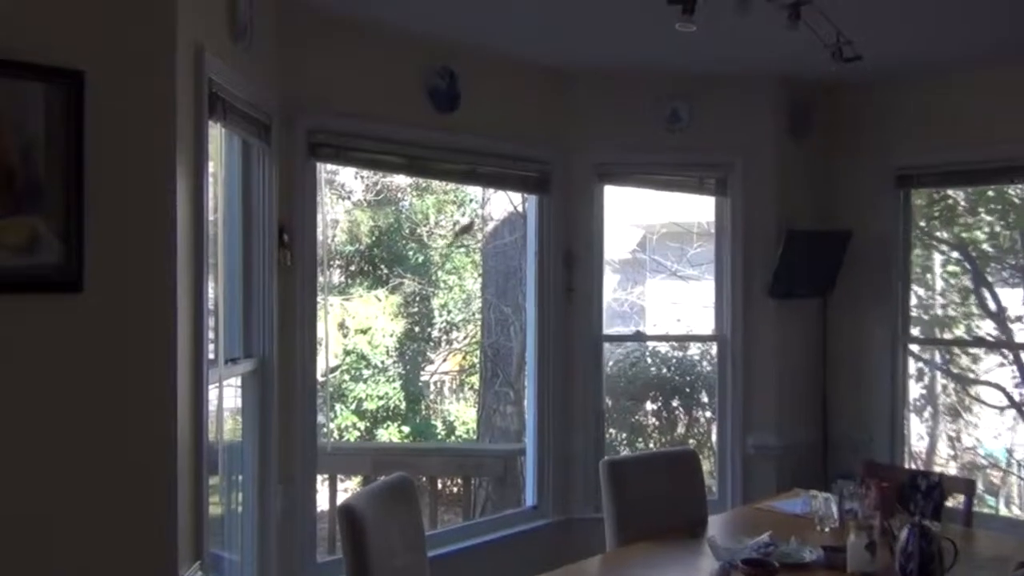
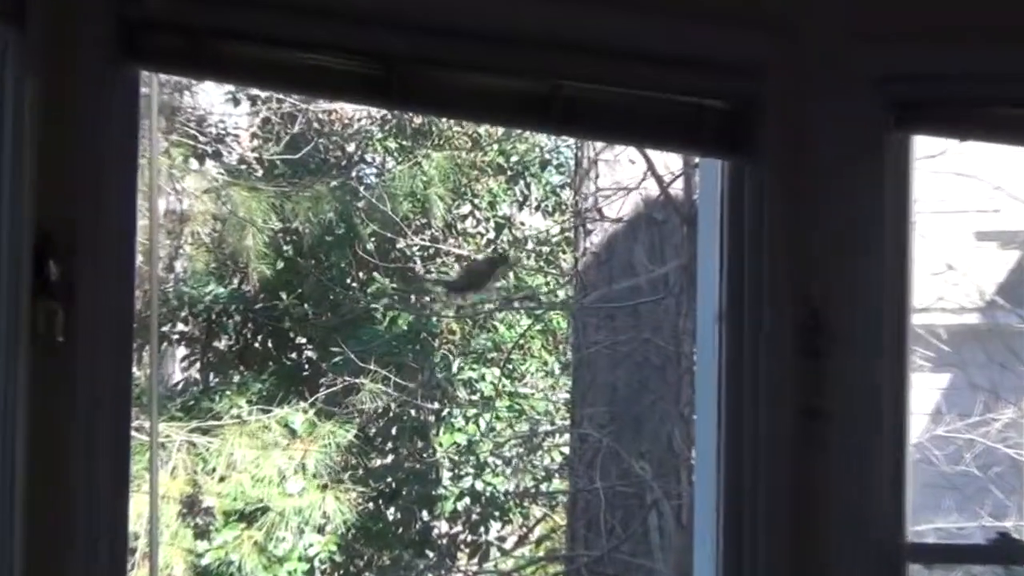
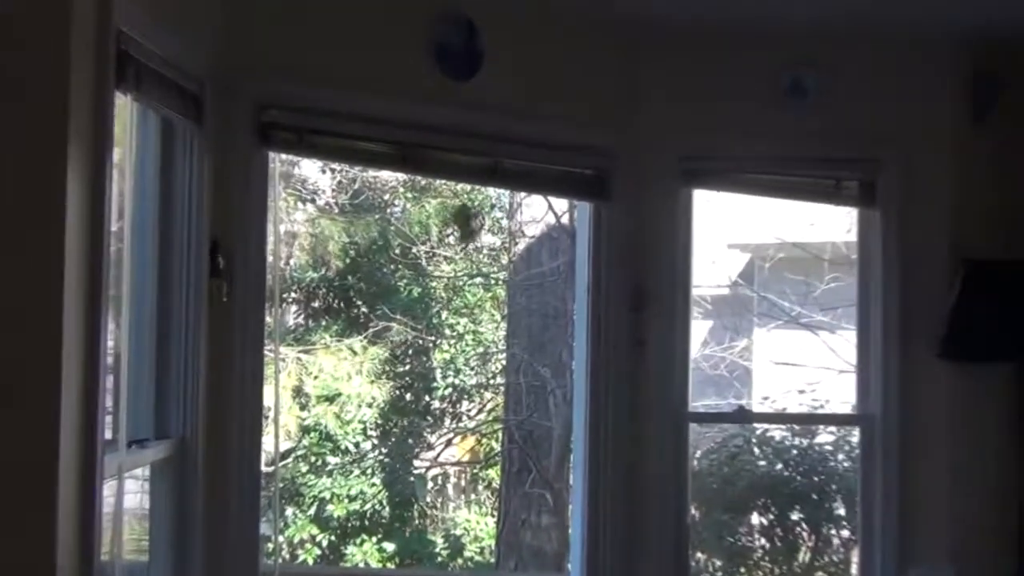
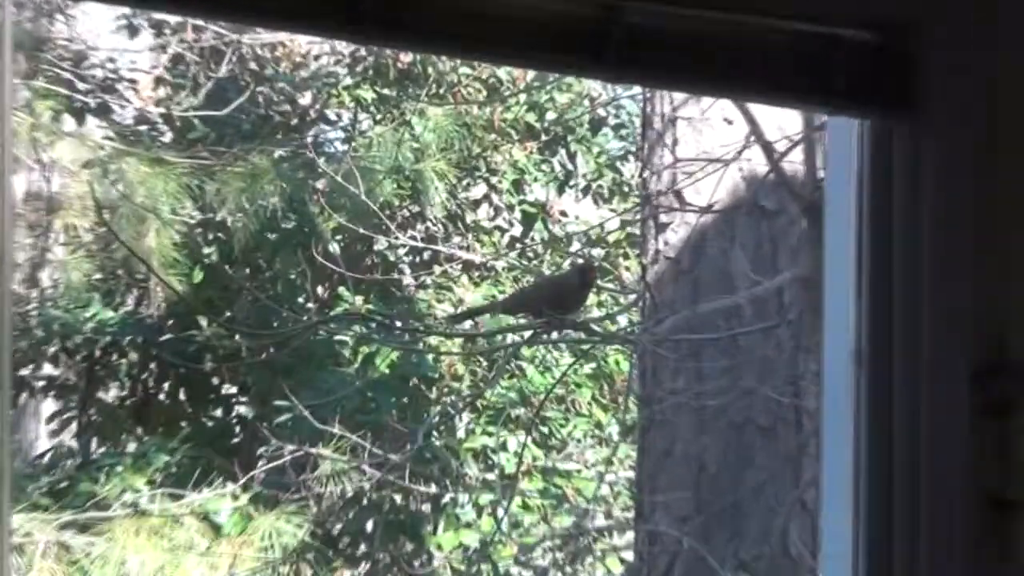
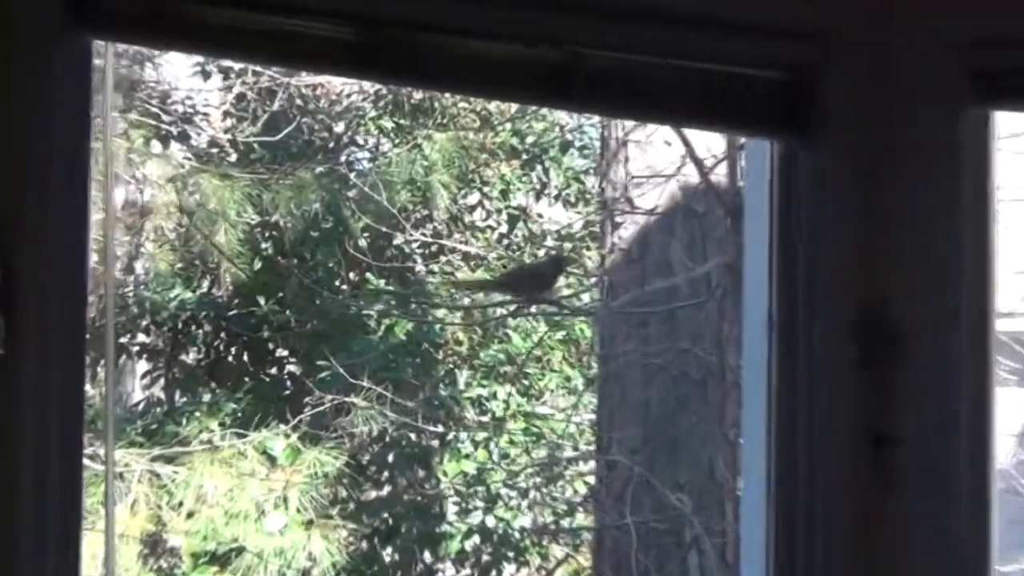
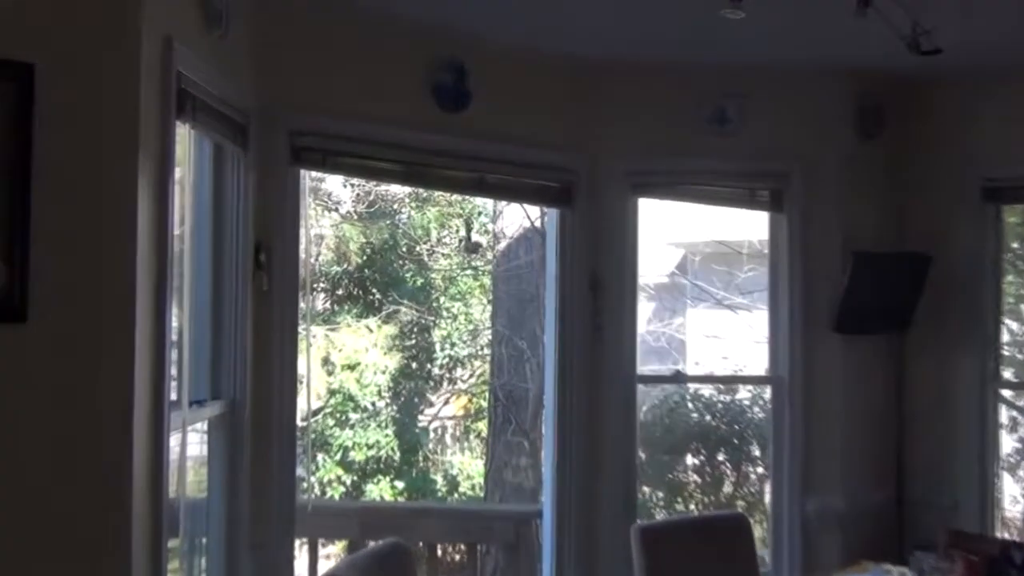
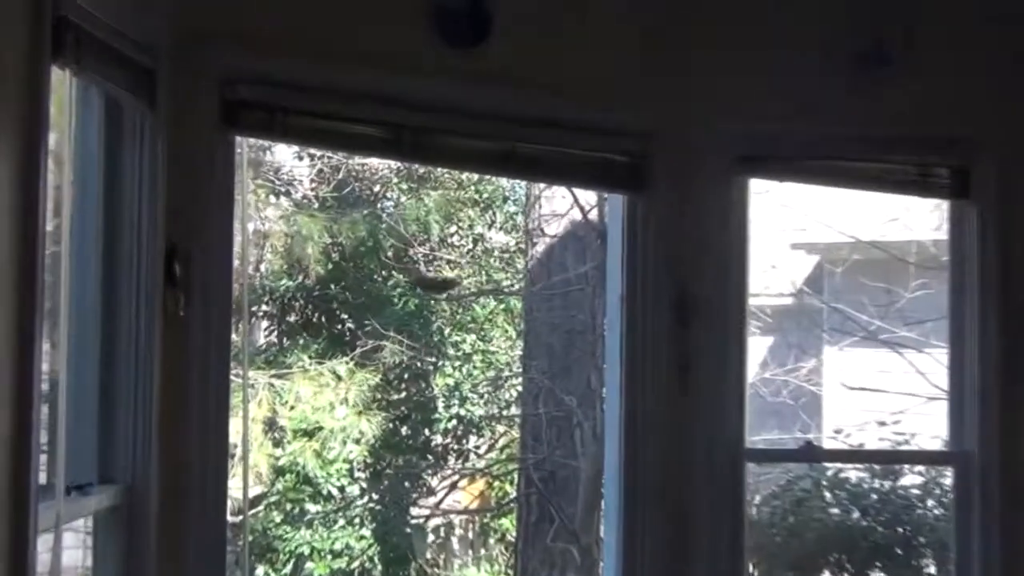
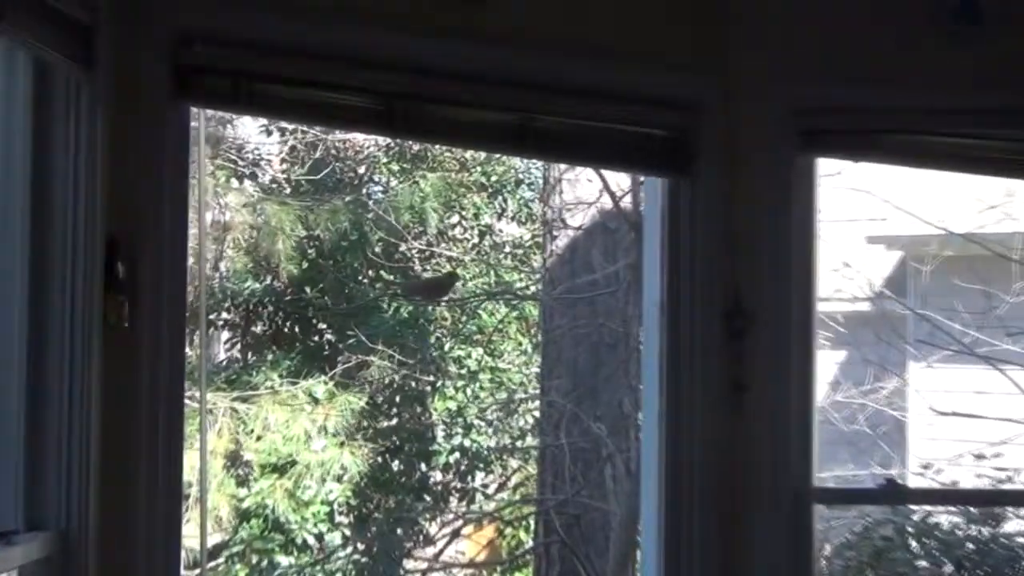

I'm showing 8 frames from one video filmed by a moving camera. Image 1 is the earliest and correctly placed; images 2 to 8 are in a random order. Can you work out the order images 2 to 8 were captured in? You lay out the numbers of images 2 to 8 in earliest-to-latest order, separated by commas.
6, 3, 7, 8, 2, 5, 4
